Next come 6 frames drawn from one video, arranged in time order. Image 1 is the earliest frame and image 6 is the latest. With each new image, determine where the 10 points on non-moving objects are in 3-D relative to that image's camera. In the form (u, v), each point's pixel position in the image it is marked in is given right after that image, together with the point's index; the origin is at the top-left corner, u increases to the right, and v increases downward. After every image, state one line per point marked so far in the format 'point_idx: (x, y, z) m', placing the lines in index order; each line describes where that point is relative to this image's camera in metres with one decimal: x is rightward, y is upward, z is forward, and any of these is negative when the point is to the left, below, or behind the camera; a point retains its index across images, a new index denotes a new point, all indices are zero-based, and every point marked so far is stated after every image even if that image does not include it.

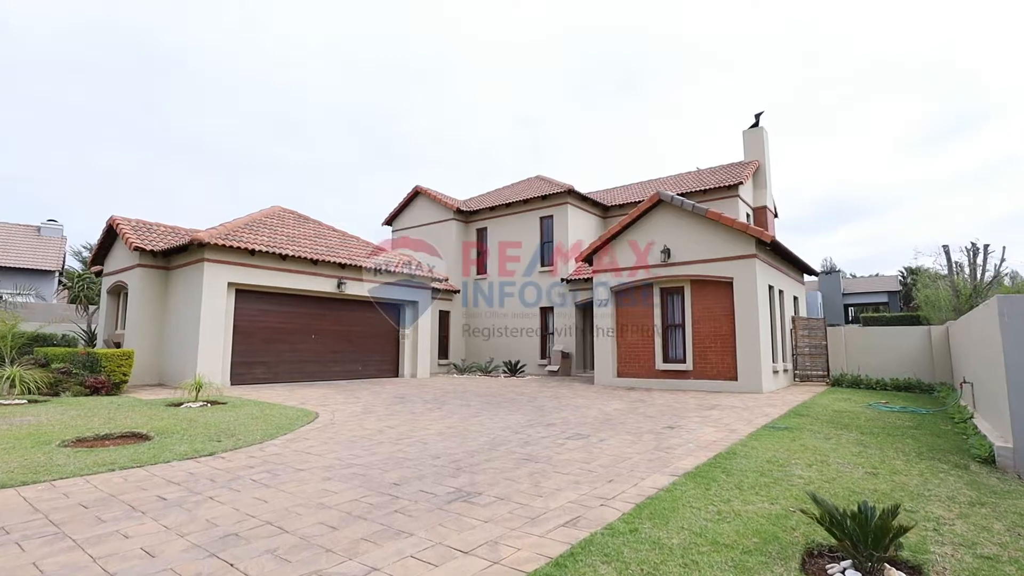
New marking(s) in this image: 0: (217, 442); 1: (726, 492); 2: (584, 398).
0: (-3.6, -1.9, +6.2) m
1: (+1.8, -1.7, +4.2) m
2: (+1.5, -2.4, +10.8) m
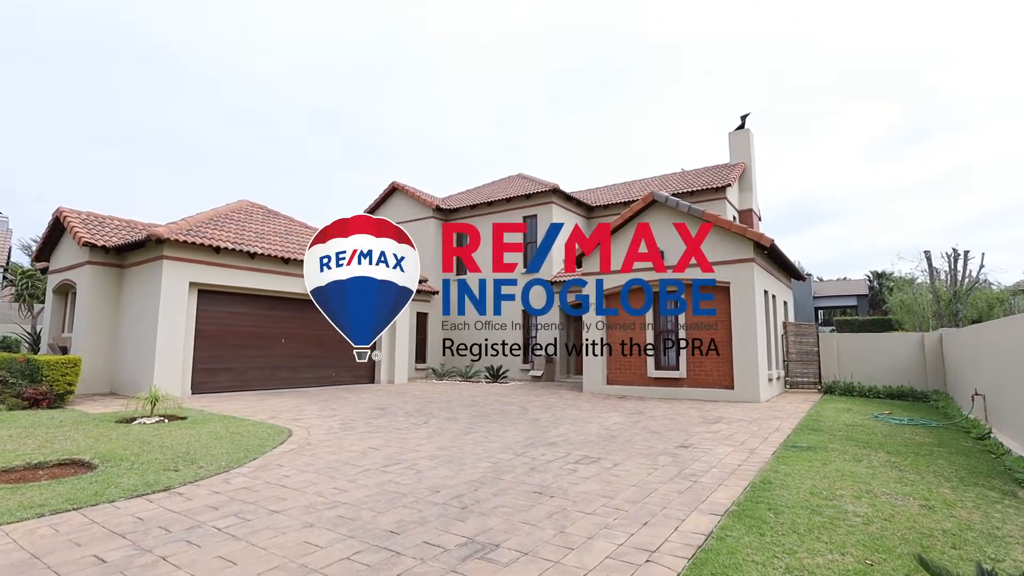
0: (-3.5, -1.9, +5.3) m
1: (+1.9, -1.8, +3.6) m
2: (+1.3, -2.5, +10.2) m
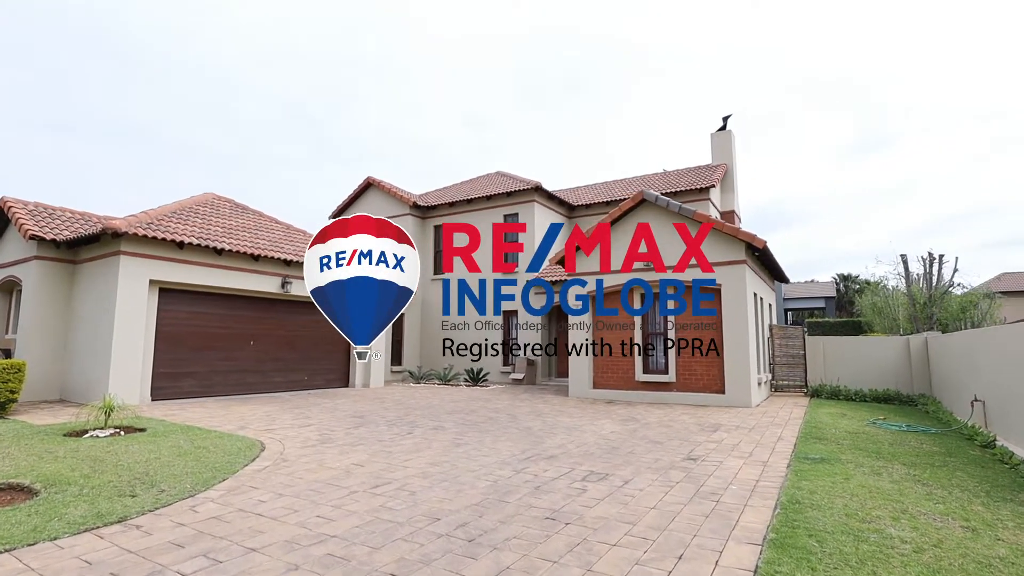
0: (-3.5, -1.9, +4.6) m
1: (+2.1, -1.8, +3.2) m
2: (+1.1, -2.5, +9.8) m
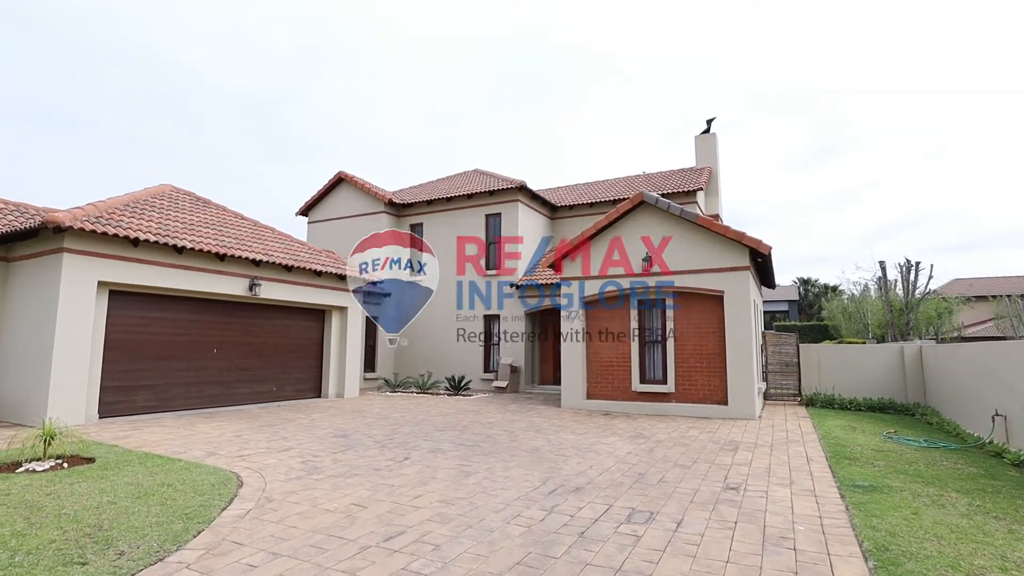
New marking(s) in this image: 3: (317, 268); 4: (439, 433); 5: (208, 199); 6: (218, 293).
0: (-3.1, -2.0, +3.7) m
1: (+2.6, -1.9, +2.6) m
2: (+1.1, -2.6, +9.1) m
3: (-5.2, +0.5, +13.5) m
4: (-1.3, -2.6, +9.2) m
5: (-8.5, +2.5, +14.1) m
6: (-6.8, -0.1, +11.6) m
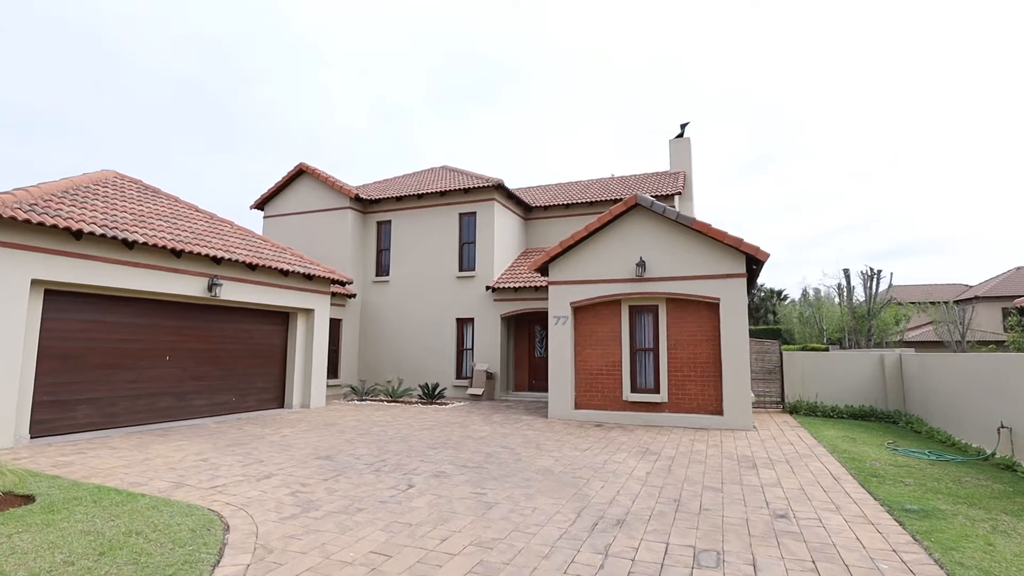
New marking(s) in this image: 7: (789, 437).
0: (-2.5, -2.1, +2.7) m
1: (+3.2, -2.1, +2.3) m
2: (+1.1, -2.7, +8.5) m
3: (-5.6, +0.5, +12.3) m
4: (-1.3, -2.7, +8.4) m
5: (-8.8, +2.5, +12.6) m
6: (-6.9, -0.1, +10.3) m
7: (+5.4, -2.9, +9.8) m
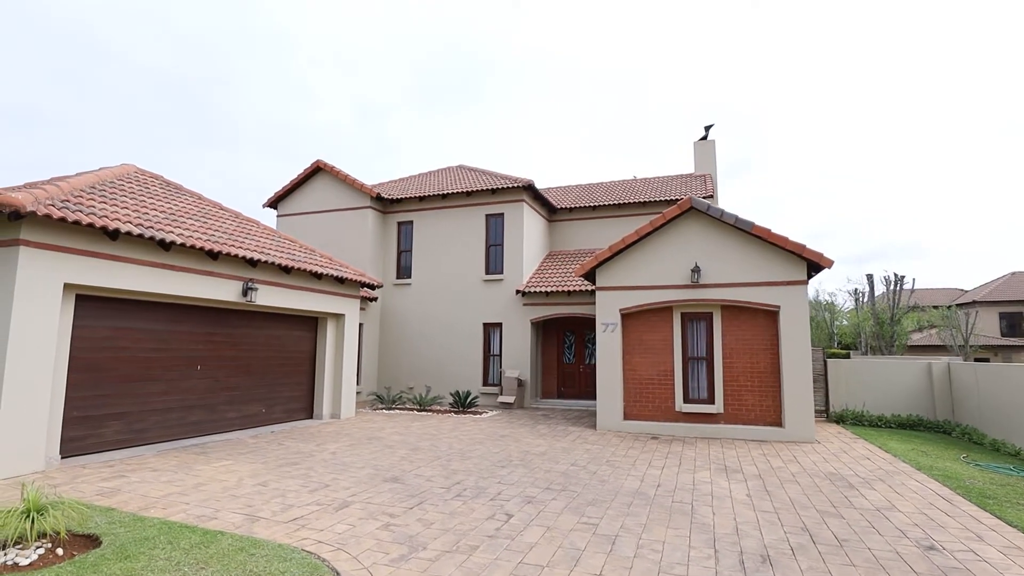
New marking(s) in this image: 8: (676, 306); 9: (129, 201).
0: (-1.2, -2.2, +2.2) m
1: (+4.6, -2.3, +1.9) m
2: (+2.3, -2.9, +8.1) m
3: (-4.5, +0.4, +11.7) m
4: (-0.1, -2.8, +7.9) m
5: (-7.8, +2.4, +11.8) m
6: (-5.8, -0.2, +9.6) m
7: (+6.5, -3.0, +9.5) m
8: (+3.7, -0.4, +11.3) m
9: (-7.0, +1.6, +9.2) m
